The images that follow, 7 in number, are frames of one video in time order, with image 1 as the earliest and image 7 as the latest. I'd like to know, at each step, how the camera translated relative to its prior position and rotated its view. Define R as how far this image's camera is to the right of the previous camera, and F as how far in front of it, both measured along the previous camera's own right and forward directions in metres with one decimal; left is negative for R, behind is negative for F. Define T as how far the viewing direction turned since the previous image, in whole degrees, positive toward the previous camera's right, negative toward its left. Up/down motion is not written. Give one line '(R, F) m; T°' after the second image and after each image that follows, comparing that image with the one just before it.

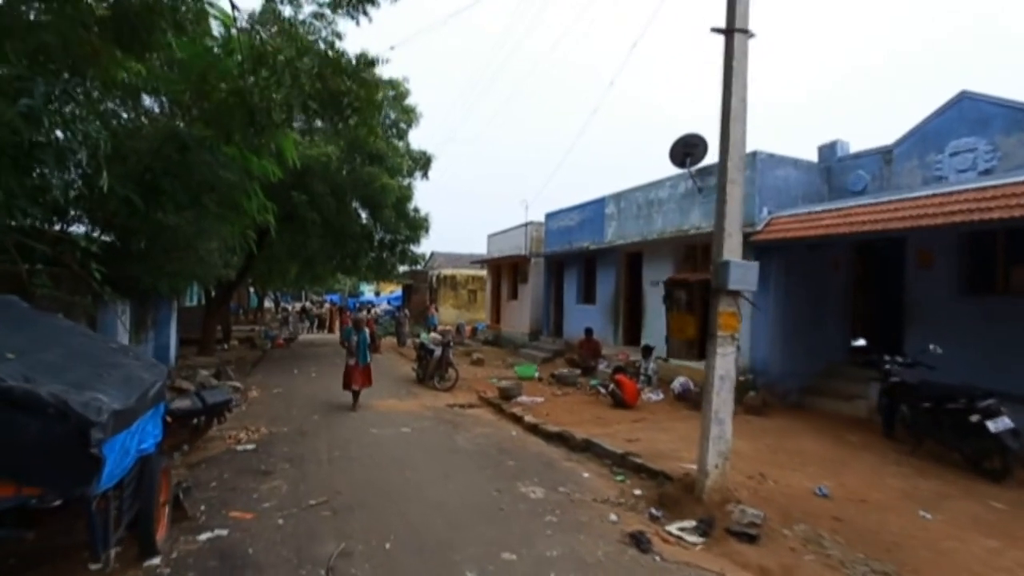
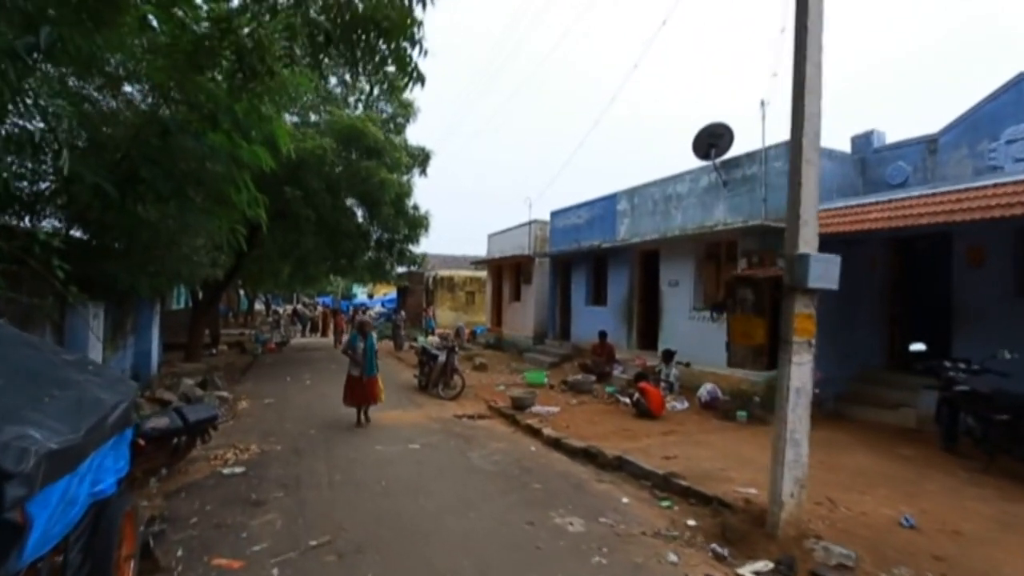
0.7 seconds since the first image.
(-0.5, +1.0) m; +1°
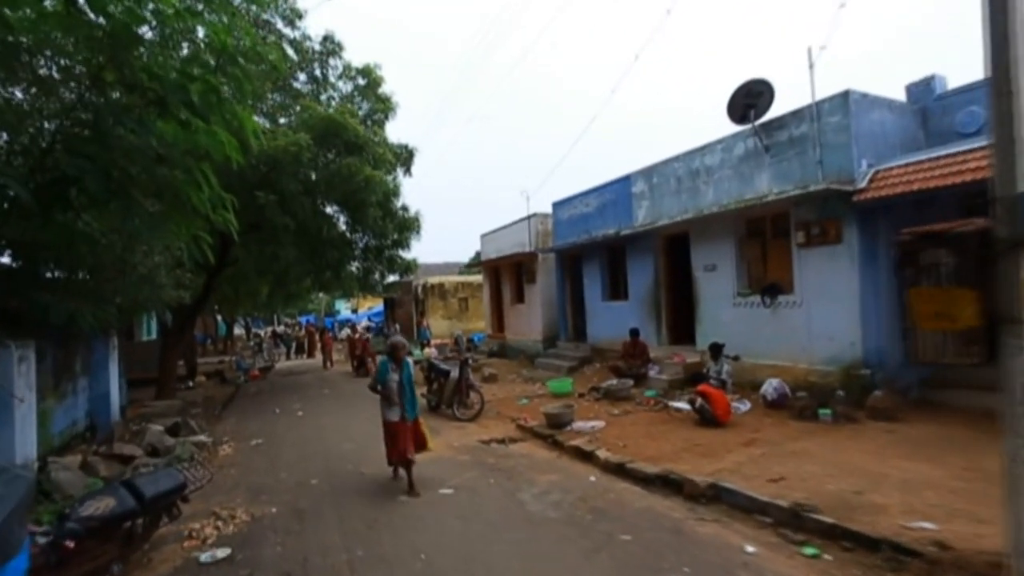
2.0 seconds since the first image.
(-0.8, +1.8) m; +2°
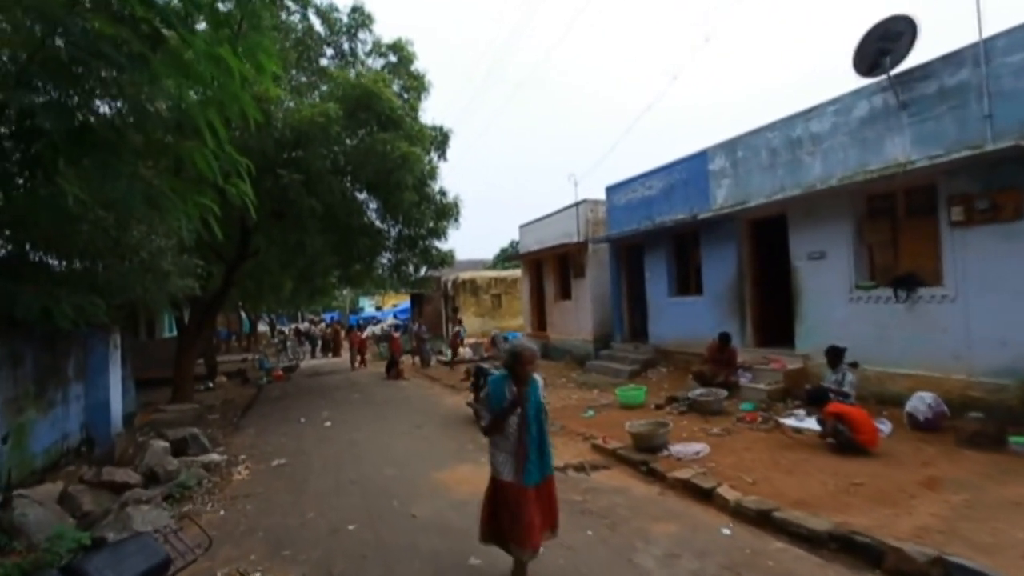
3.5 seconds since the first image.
(-0.9, +1.9) m; -2°
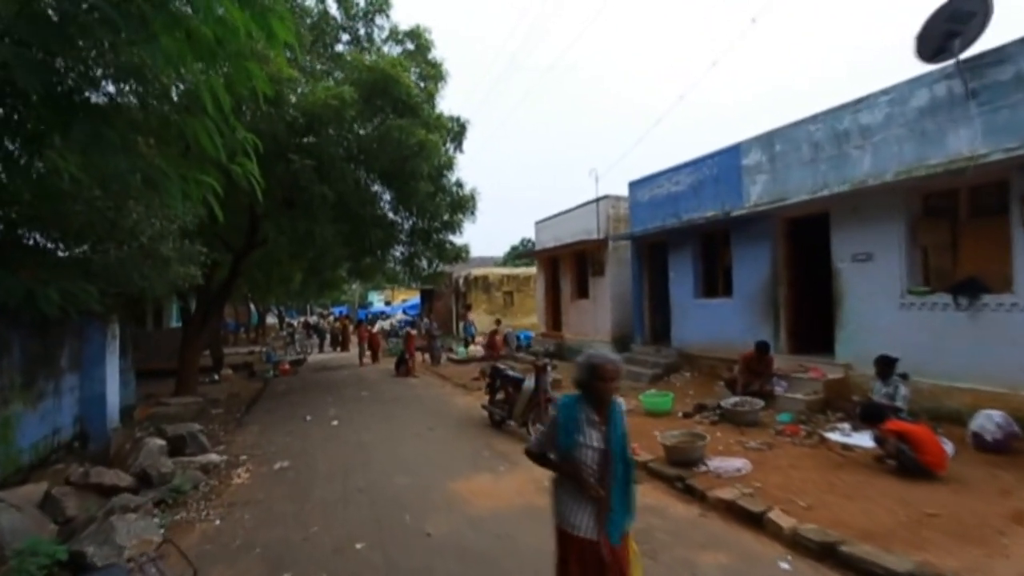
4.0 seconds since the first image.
(-0.2, +0.7) m; -1°
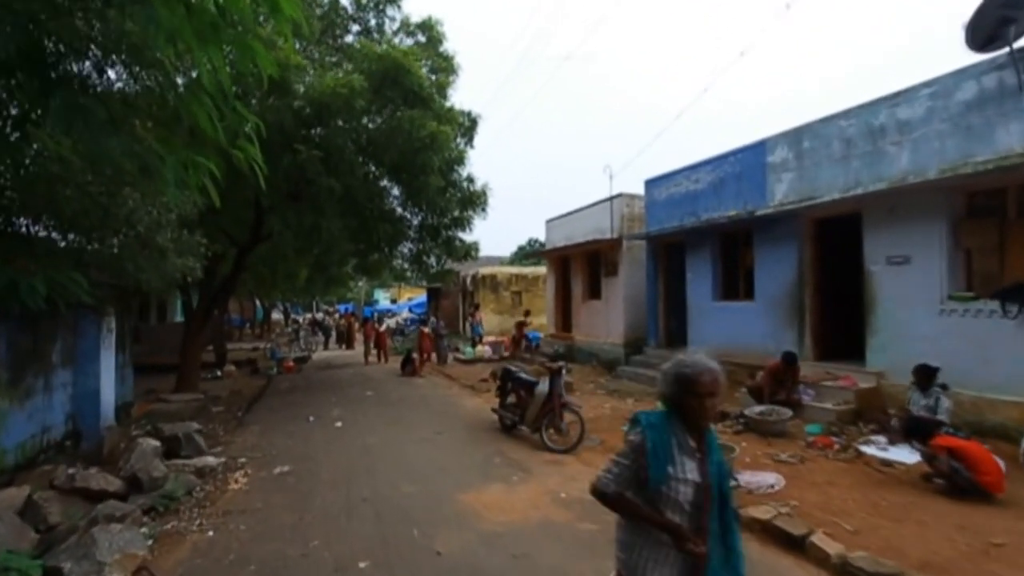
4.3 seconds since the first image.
(-0.2, +0.5) m; -1°
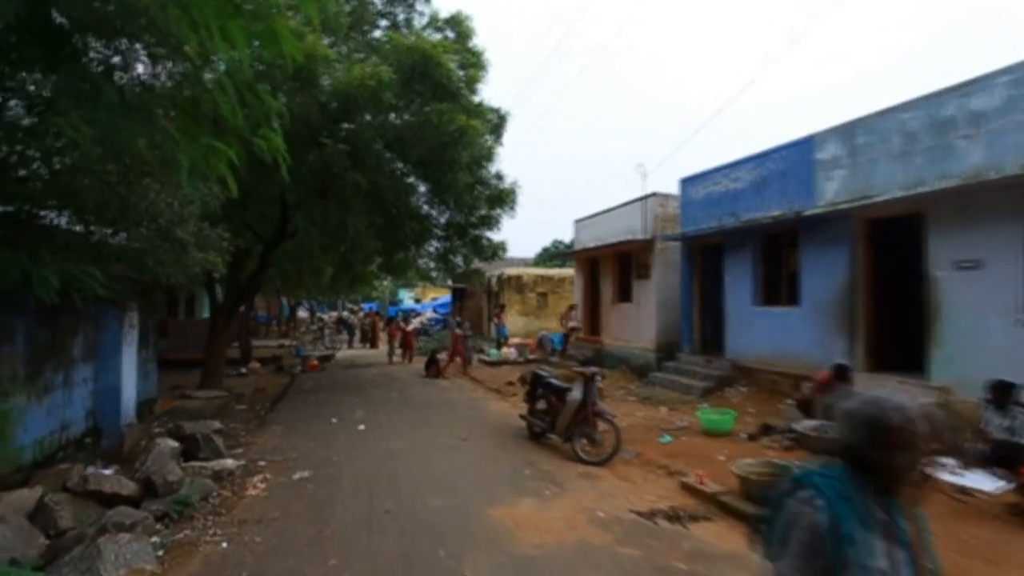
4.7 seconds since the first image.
(-0.2, +0.5) m; -2°
